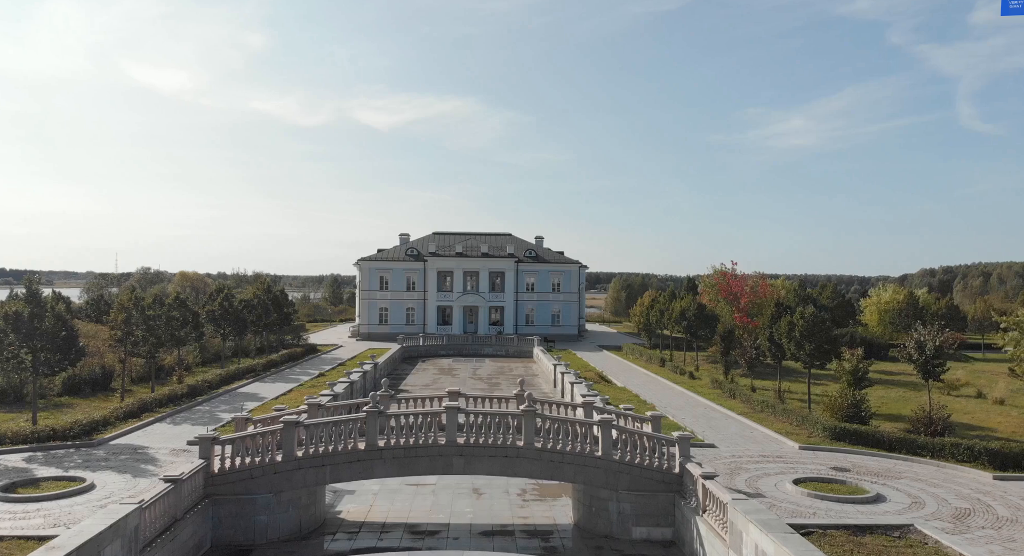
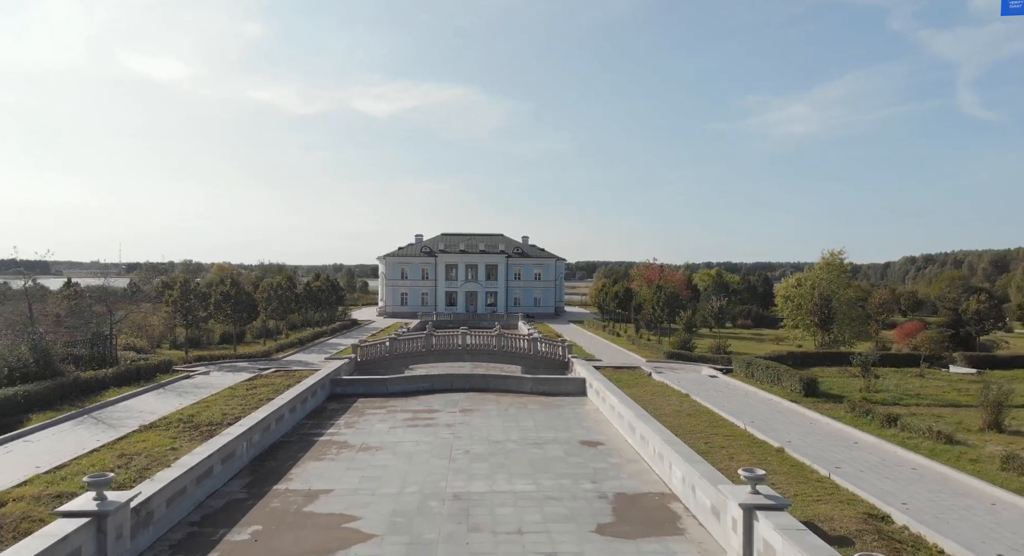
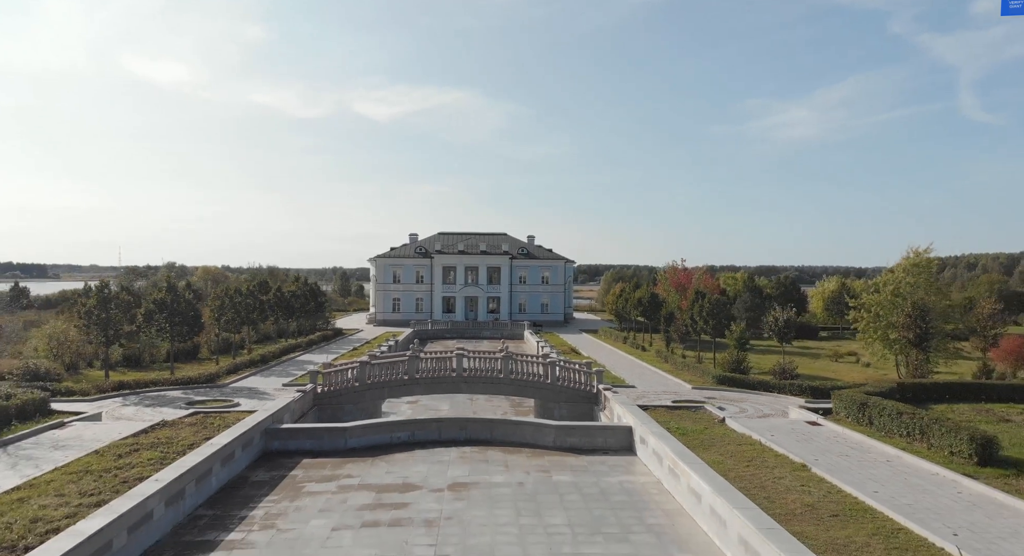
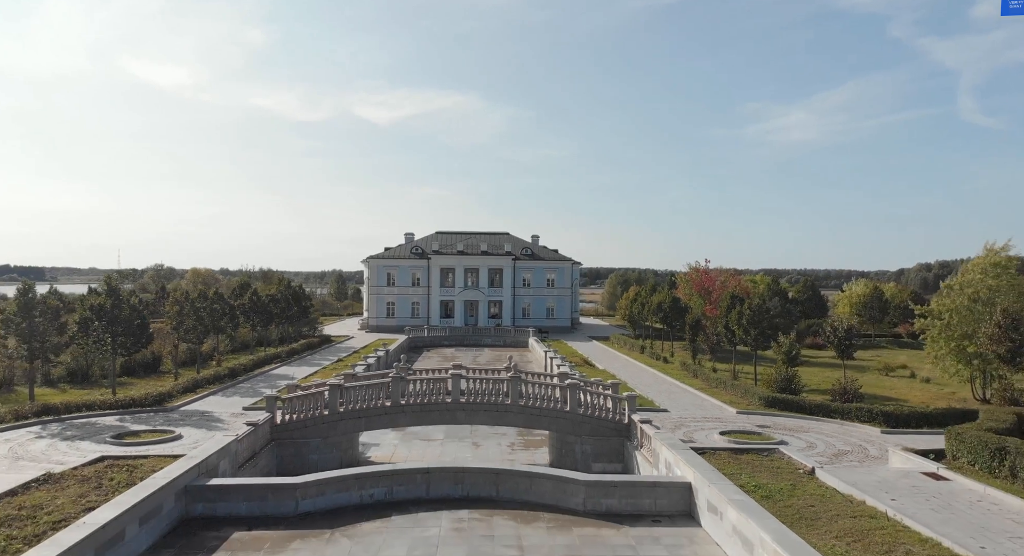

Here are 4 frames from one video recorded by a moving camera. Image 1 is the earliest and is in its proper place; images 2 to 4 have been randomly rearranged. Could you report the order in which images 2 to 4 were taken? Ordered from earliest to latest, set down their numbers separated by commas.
4, 3, 2
